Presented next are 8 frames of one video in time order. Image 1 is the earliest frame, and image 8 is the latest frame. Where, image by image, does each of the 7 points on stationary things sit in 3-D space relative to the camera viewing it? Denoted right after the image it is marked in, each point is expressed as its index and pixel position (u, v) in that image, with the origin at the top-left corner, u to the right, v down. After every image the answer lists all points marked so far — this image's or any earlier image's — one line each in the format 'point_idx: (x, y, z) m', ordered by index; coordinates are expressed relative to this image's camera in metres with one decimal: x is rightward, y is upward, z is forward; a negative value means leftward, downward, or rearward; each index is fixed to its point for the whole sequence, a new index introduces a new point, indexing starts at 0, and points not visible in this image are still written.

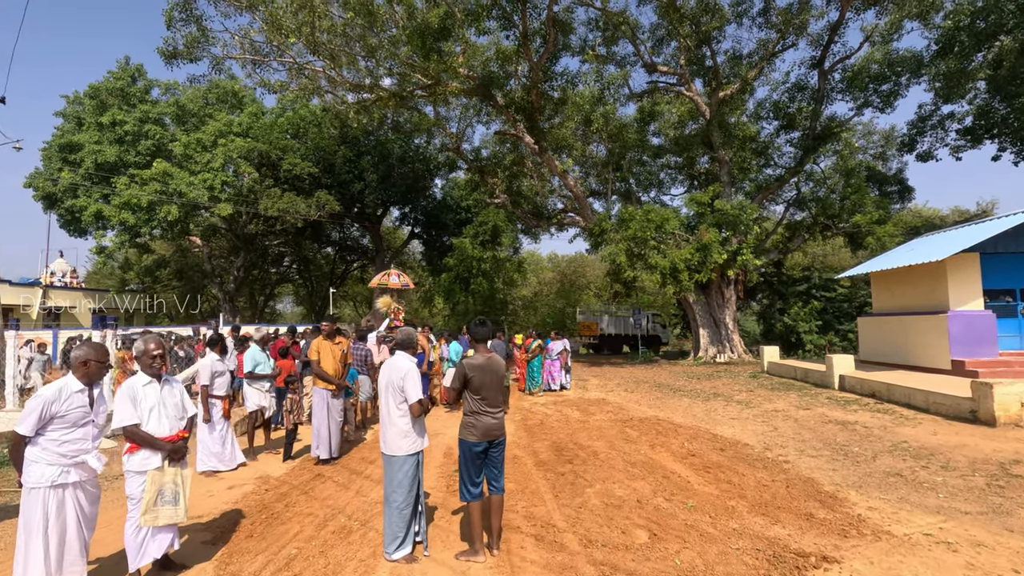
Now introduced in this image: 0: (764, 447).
0: (+3.4, -2.2, +7.2) m
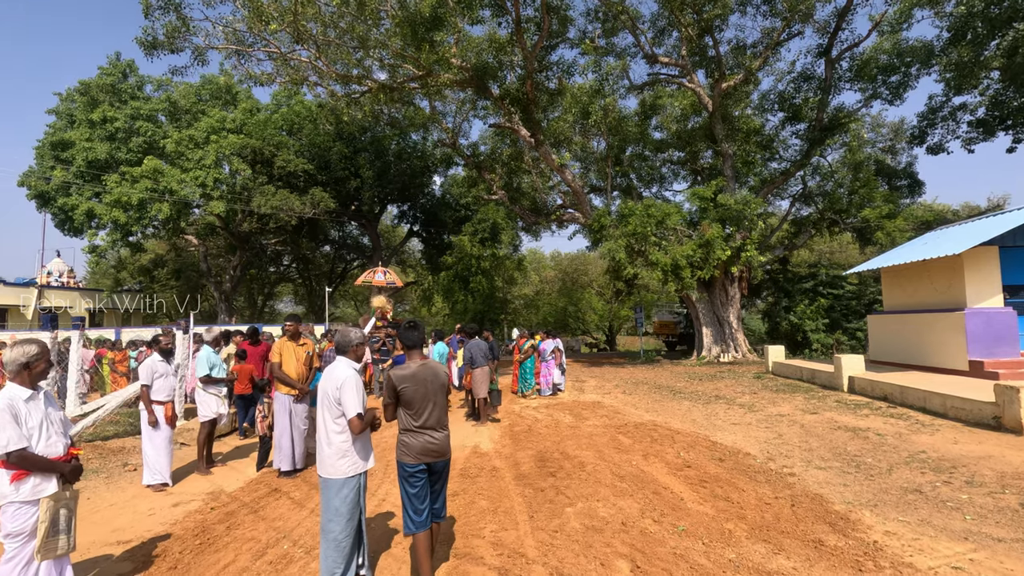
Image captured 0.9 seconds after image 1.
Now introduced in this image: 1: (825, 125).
0: (+3.2, -2.1, +6.6) m
1: (+11.4, +5.9, +19.5) m
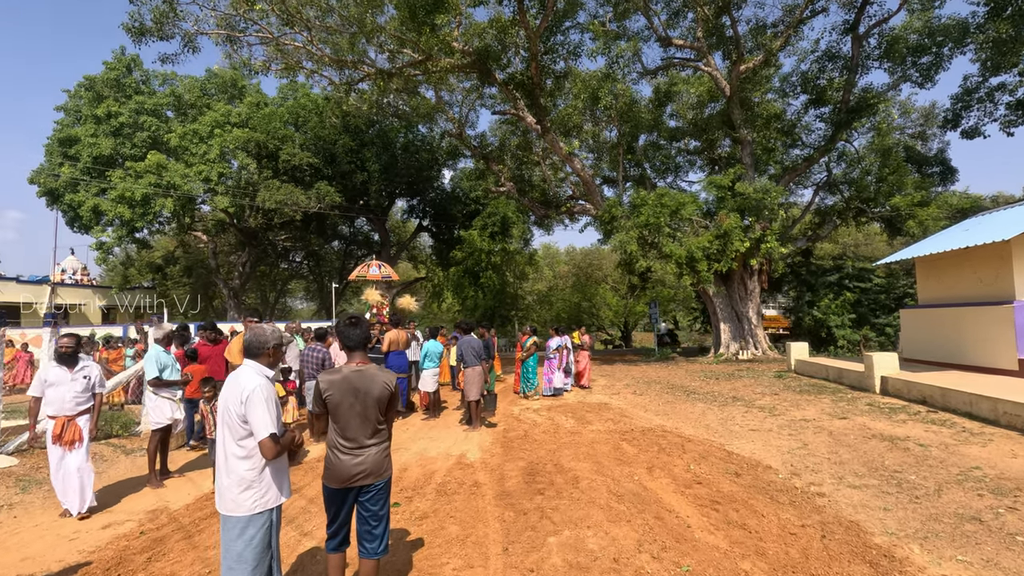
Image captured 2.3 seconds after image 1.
0: (+3.0, -2.0, +5.8) m
1: (+11.6, +6.2, +18.3) m
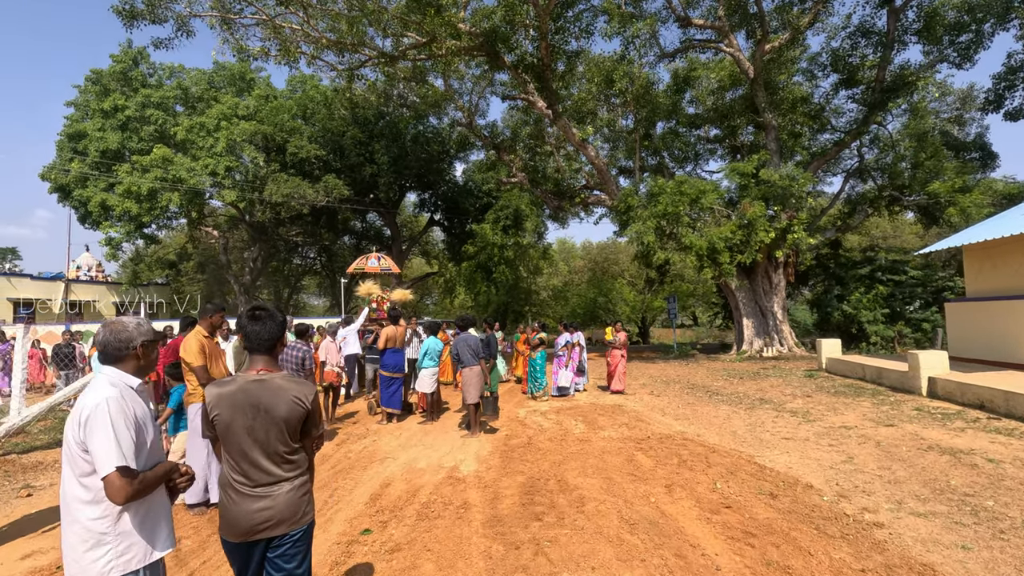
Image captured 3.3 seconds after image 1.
0: (+3.0, -1.9, +4.9) m
1: (+11.9, +6.4, +17.1) m
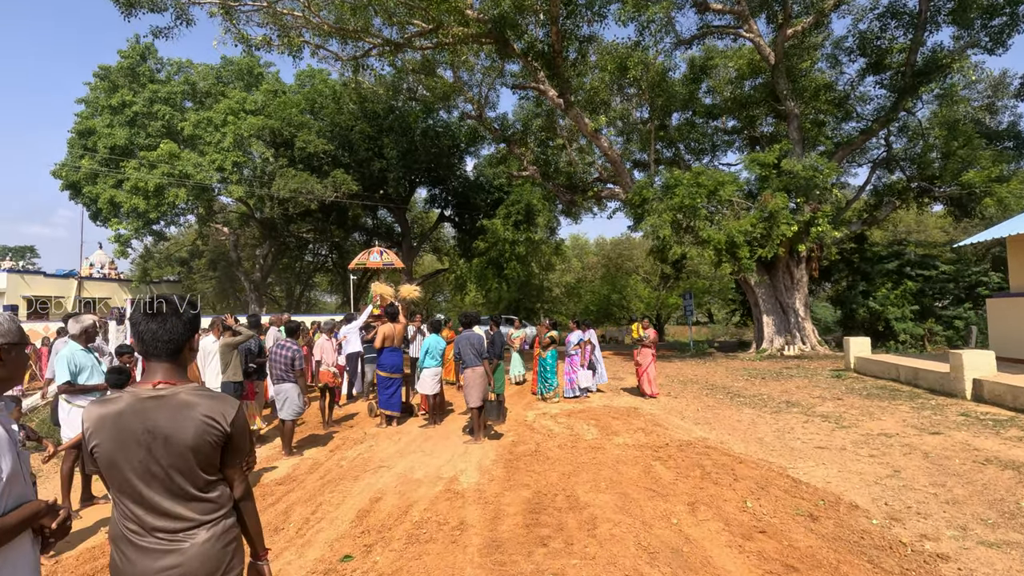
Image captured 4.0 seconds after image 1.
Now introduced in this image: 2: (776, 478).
0: (+3.0, -1.8, +4.2) m
1: (+12.2, +6.6, +16.2) m
2: (+2.6, -1.9, +5.3) m
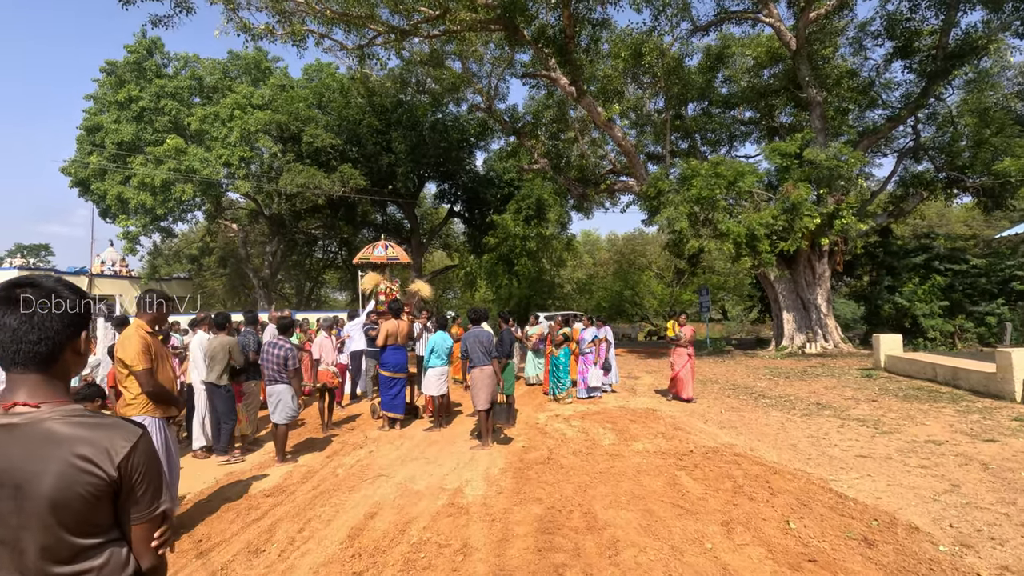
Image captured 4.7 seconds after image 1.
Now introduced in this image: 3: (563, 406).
0: (+3.0, -1.7, +3.7) m
1: (+12.5, +6.7, +15.4) m
2: (+2.7, -1.8, +4.7) m
3: (+0.9, -2.0, +9.2) m
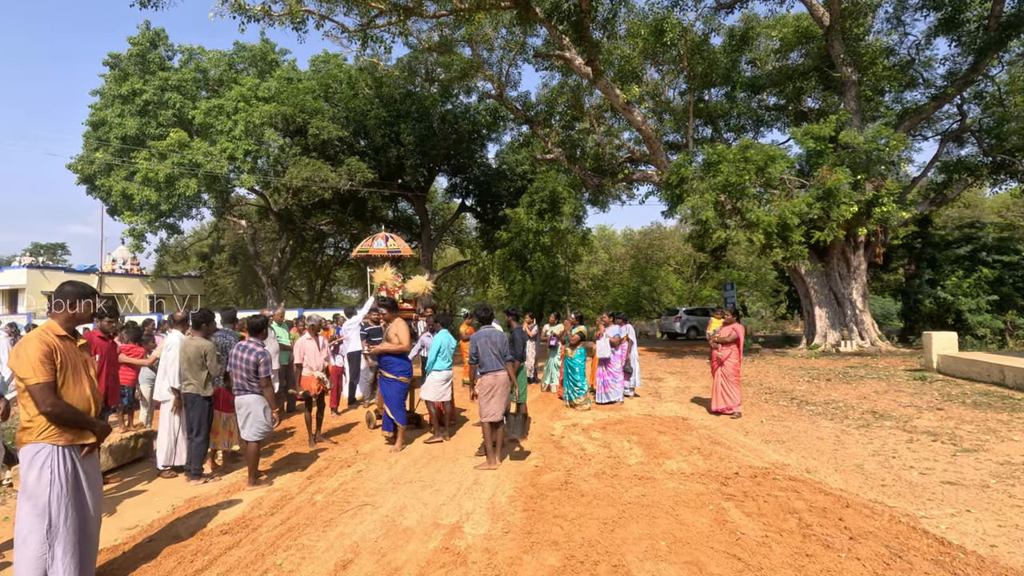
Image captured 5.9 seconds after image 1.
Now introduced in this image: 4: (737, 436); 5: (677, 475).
0: (+3.1, -1.7, +2.6) m
1: (+12.8, +6.9, +14.0) m
2: (+2.8, -1.7, +3.7) m
3: (+1.1, -1.9, +8.3) m
4: (+2.8, -1.8, +6.7) m
5: (+1.6, -1.8, +5.2) m
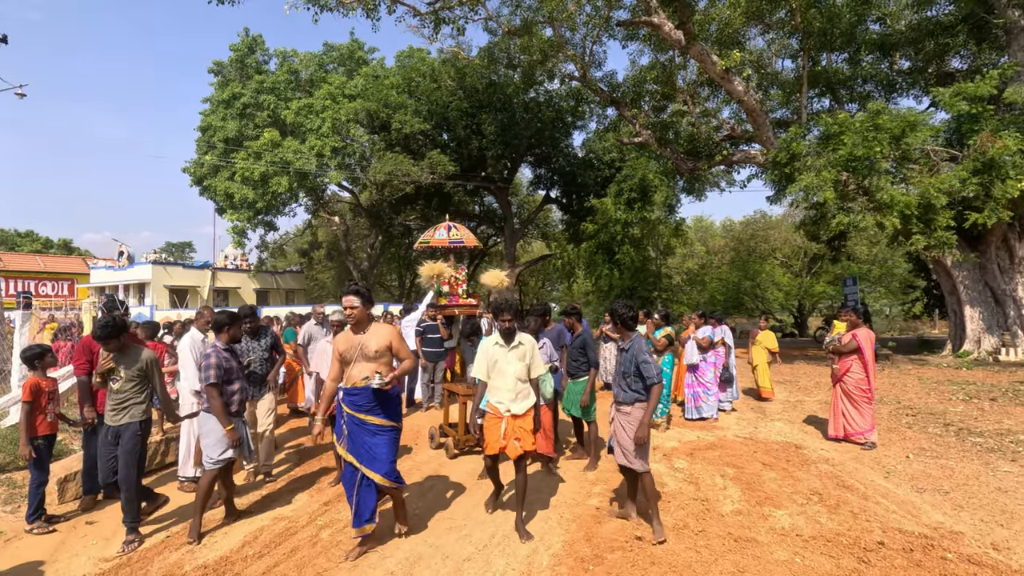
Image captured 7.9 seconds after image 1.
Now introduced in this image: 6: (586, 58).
0: (+3.0, -1.6, +1.0) m
1: (+14.6, +7.0, +10.5) m
2: (+2.9, -1.7, +2.1) m
3: (+2.0, -1.9, +6.9) m
4: (+3.4, -1.8, +5.0) m
5: (+2.0, -1.7, +3.7) m
6: (+2.7, +8.6, +19.8) m
